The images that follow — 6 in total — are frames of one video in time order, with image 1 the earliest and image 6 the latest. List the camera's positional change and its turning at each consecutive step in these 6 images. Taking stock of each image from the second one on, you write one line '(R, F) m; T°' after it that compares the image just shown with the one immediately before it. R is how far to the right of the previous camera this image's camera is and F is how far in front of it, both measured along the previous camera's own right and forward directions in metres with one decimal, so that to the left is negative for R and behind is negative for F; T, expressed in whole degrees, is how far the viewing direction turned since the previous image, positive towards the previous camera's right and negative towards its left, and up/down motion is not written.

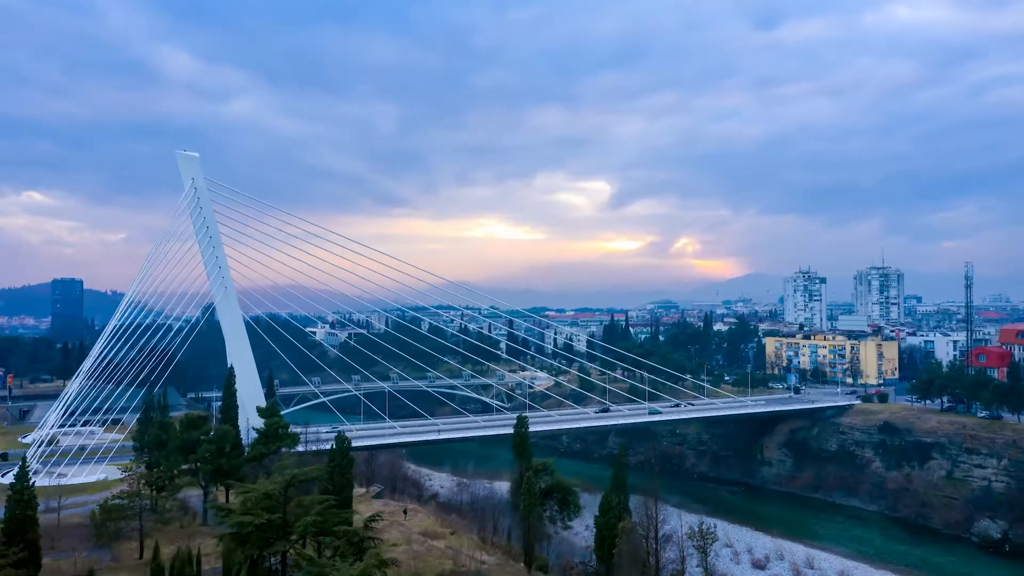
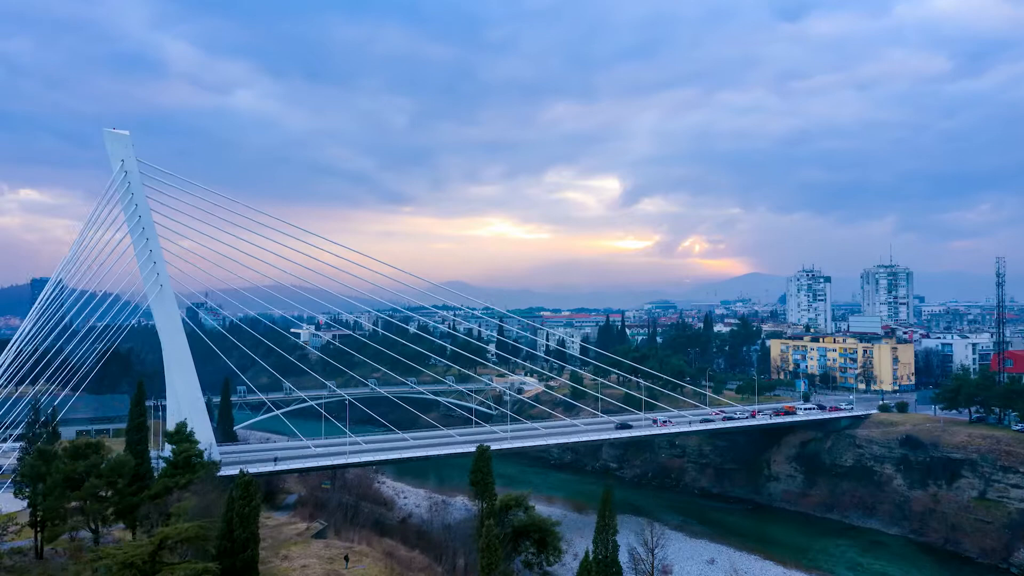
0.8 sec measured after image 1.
(+0.6, +2.5) m; 0°
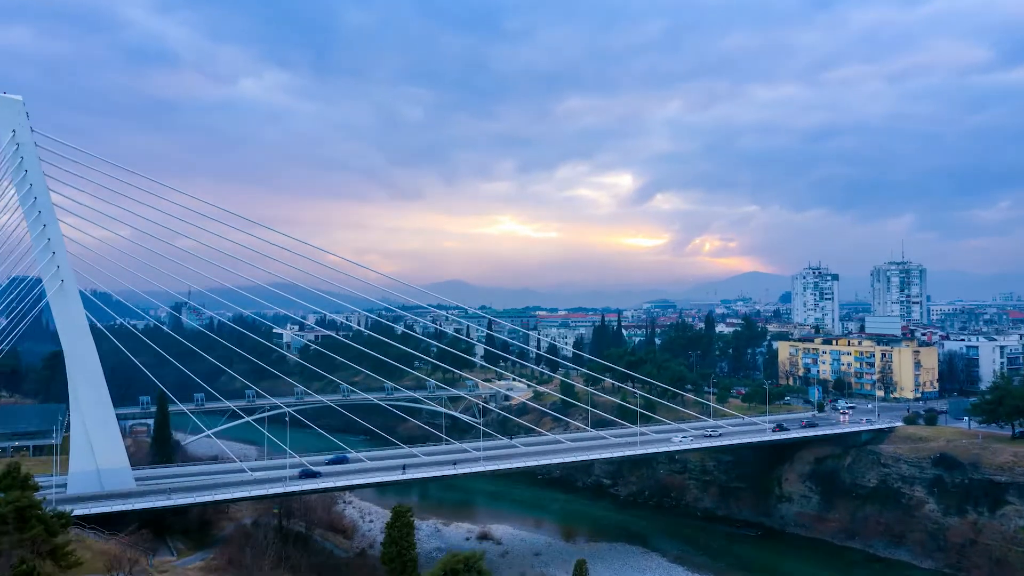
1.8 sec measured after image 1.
(+0.7, +2.9) m; 0°
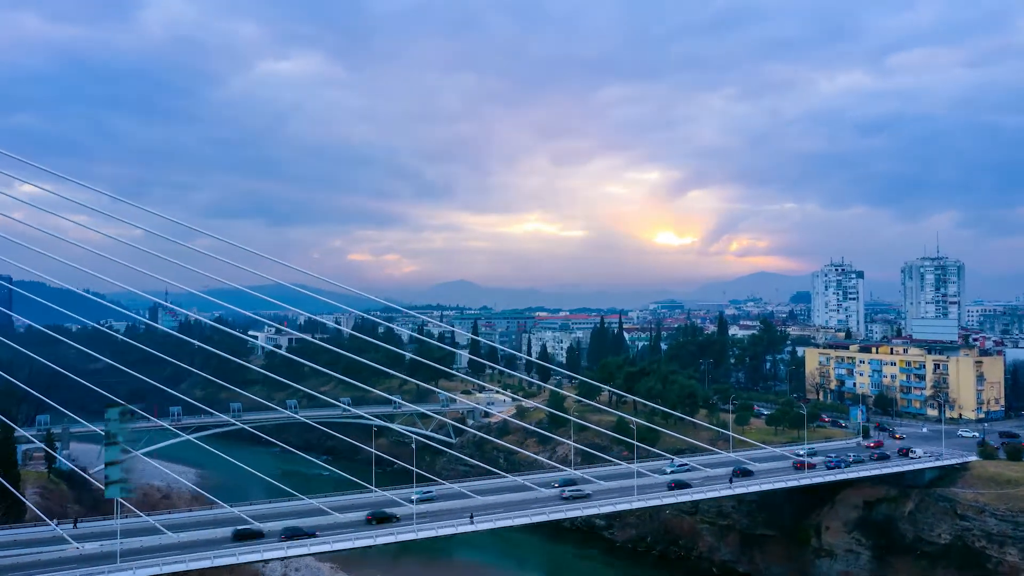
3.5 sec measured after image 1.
(+1.2, +4.9) m; -1°
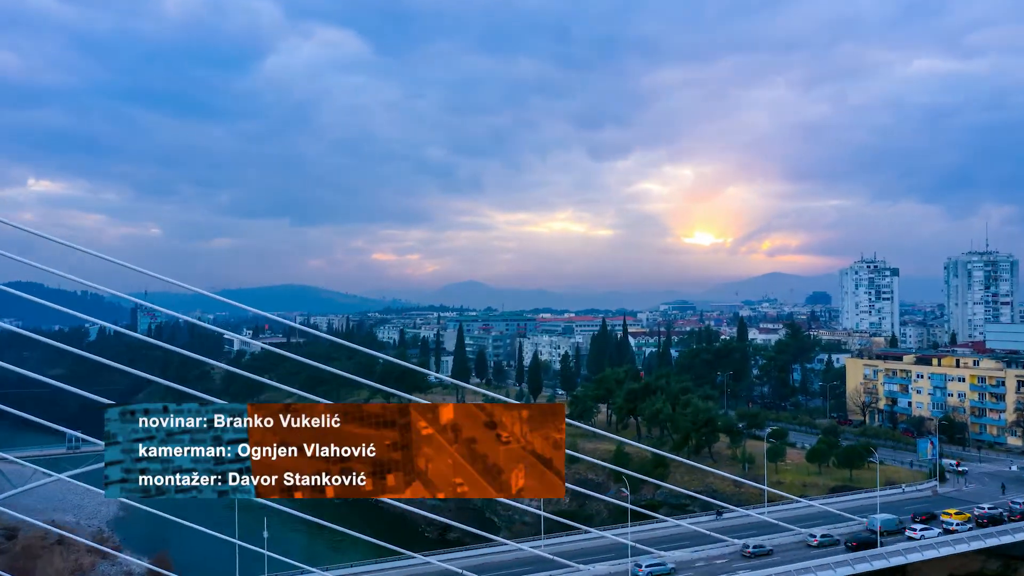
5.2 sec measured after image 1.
(+1.1, +4.9) m; -1°
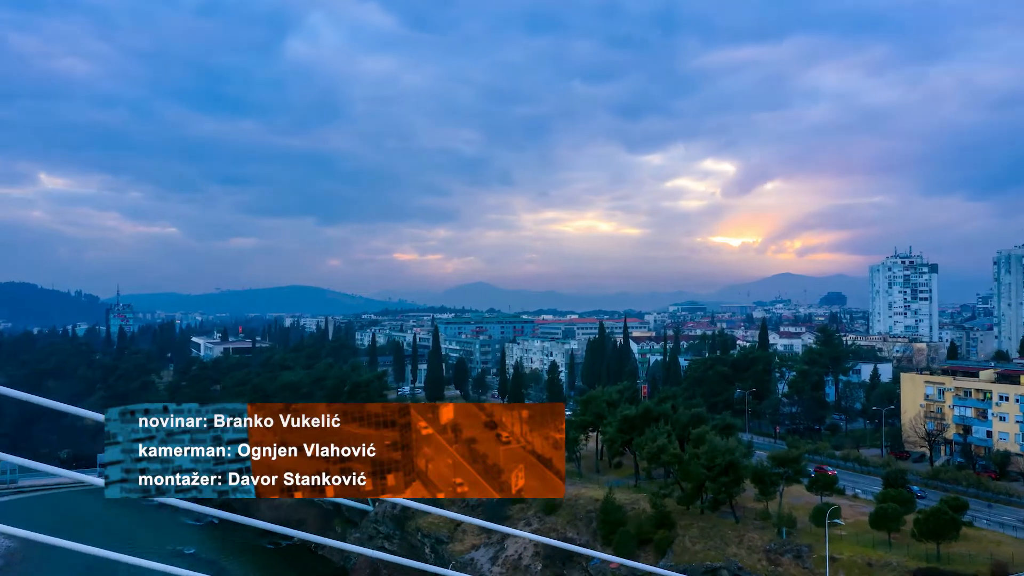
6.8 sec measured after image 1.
(+1.2, +4.9) m; -1°
